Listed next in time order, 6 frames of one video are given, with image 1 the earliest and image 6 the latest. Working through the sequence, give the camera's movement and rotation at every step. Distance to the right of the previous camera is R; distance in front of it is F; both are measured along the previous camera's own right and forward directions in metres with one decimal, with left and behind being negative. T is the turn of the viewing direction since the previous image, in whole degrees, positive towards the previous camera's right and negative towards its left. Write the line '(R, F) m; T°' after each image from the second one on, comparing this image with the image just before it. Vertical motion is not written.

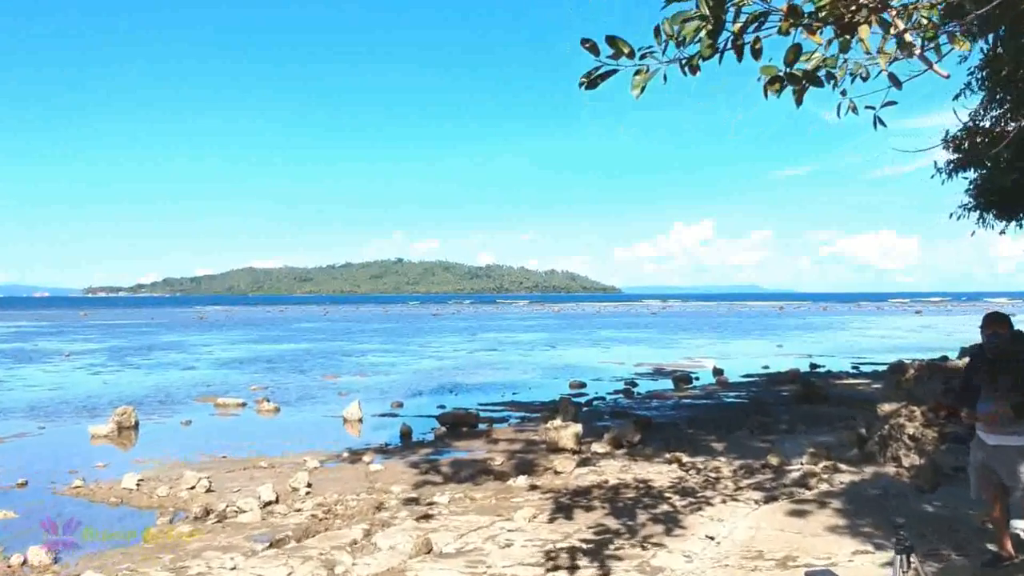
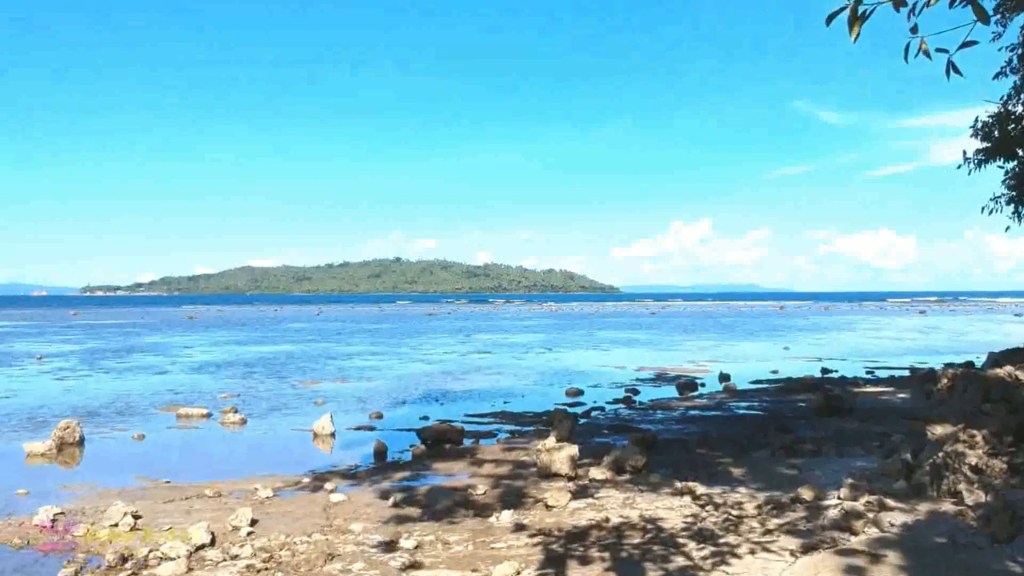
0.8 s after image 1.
(+0.2, +2.2) m; 0°
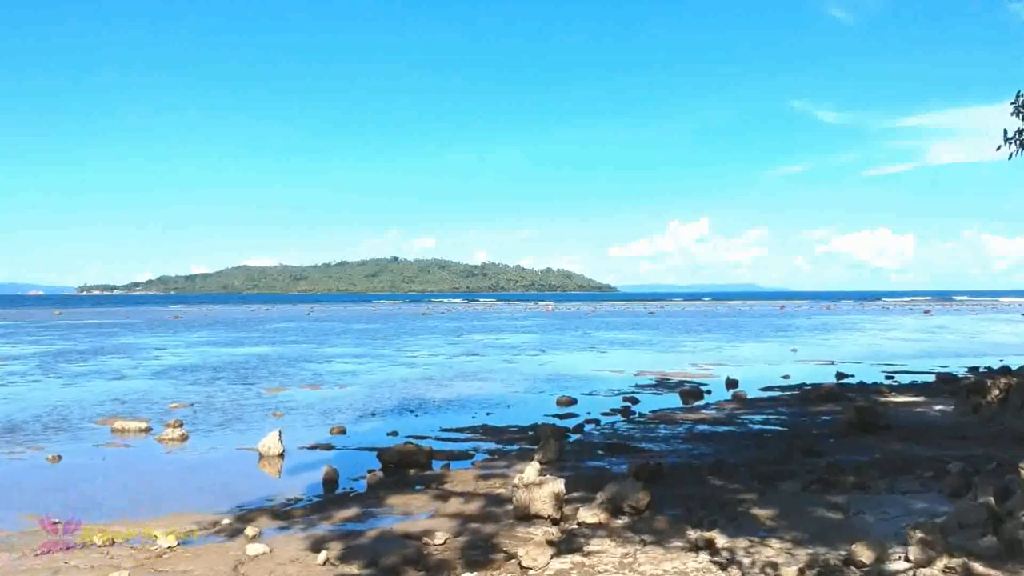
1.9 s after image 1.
(+0.4, +2.8) m; 0°
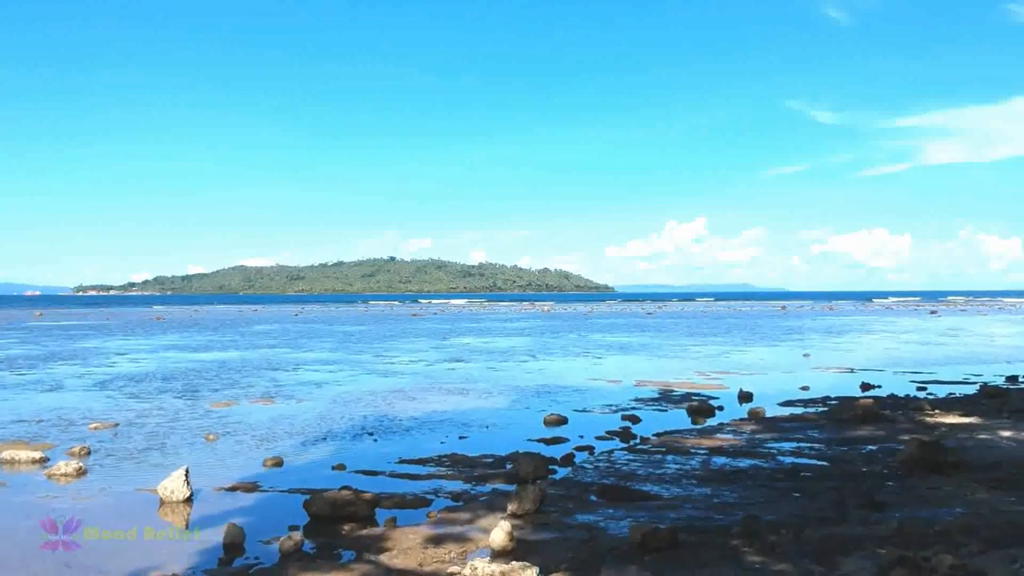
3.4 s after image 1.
(+0.5, +3.6) m; 0°
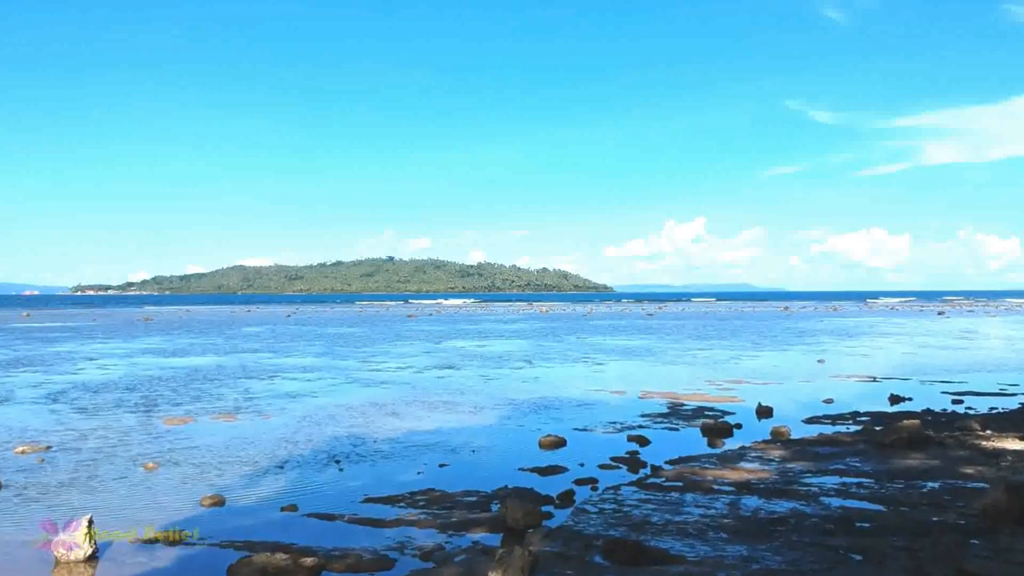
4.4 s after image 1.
(+0.2, +2.6) m; 0°
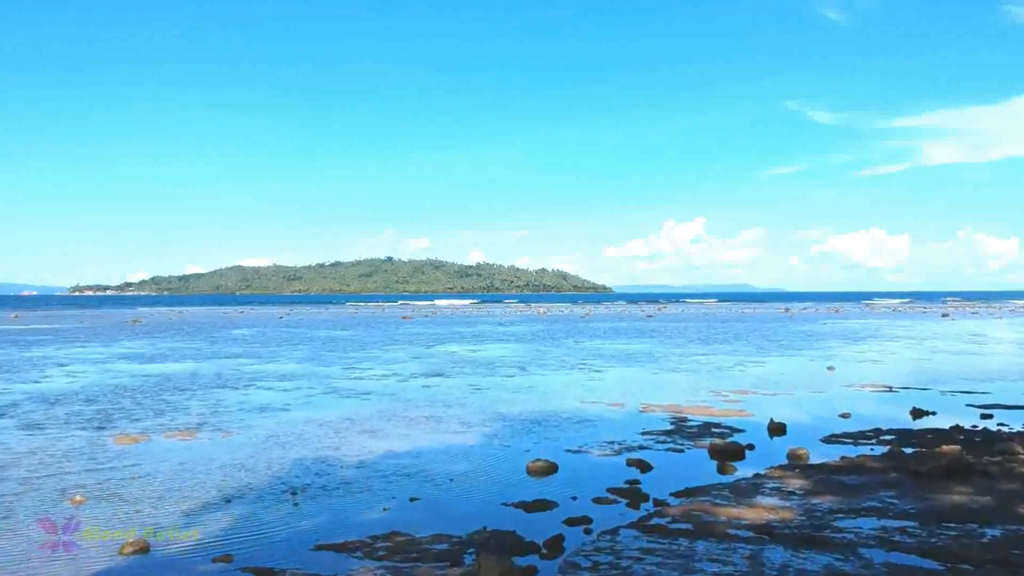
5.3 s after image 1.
(+0.3, +2.1) m; 0°
